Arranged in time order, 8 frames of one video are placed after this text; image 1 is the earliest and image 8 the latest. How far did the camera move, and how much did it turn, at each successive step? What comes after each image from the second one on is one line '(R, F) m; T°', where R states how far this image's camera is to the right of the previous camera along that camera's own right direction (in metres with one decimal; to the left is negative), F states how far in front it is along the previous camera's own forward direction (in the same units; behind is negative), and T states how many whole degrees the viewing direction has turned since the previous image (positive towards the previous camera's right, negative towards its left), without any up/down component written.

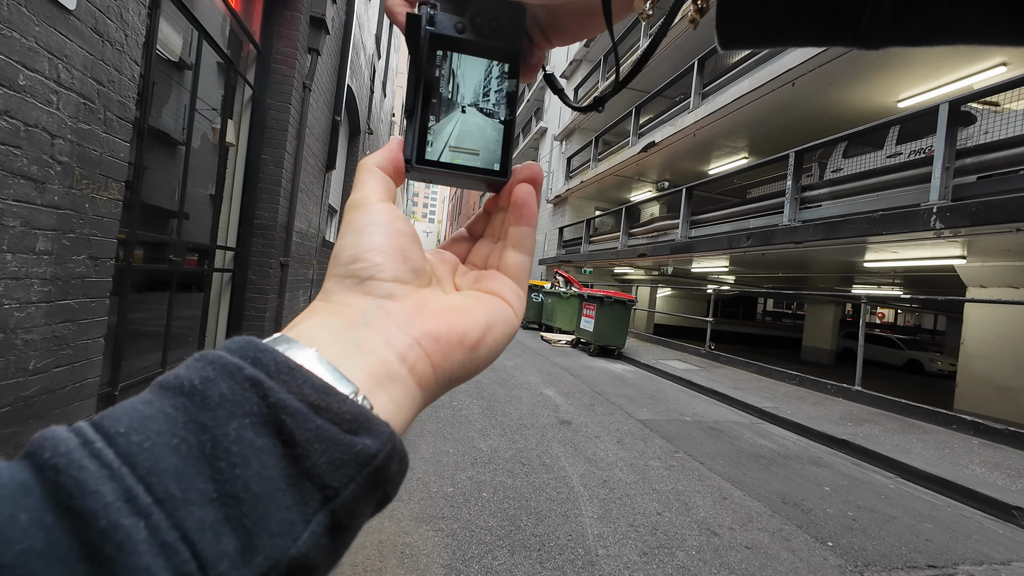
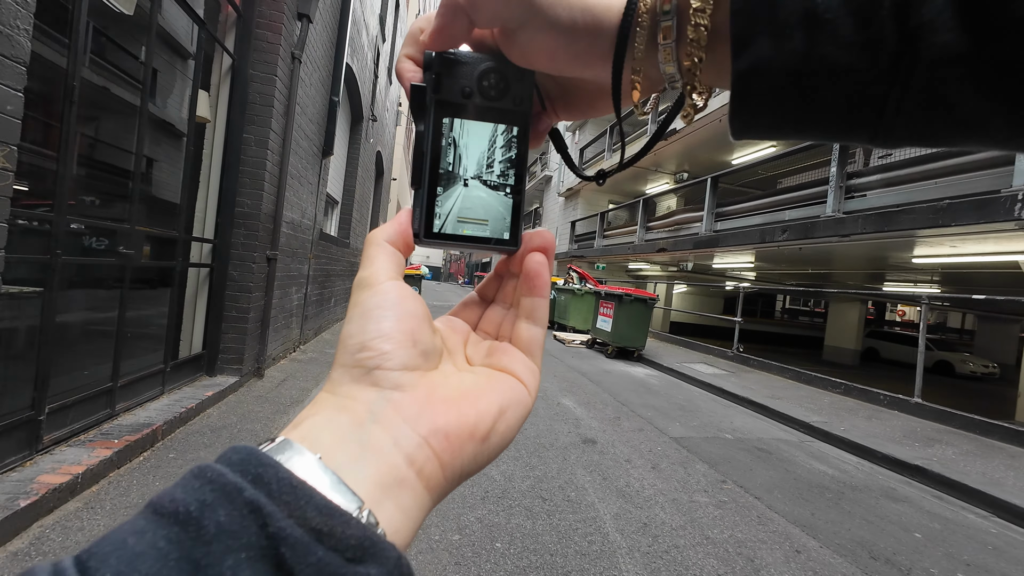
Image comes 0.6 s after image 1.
(-0.1, +0.7) m; -1°
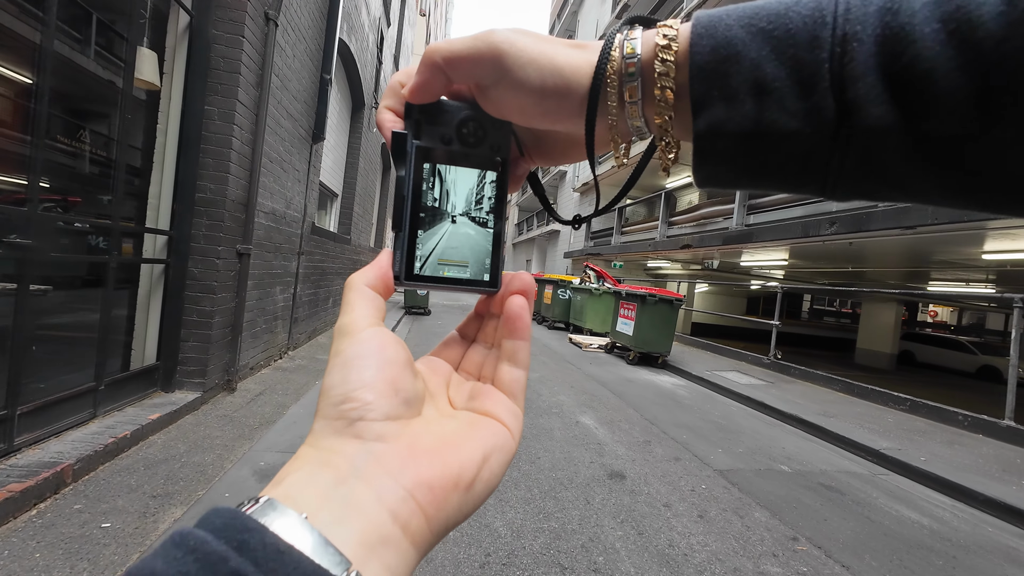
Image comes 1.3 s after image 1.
(0.0, +0.8) m; -2°
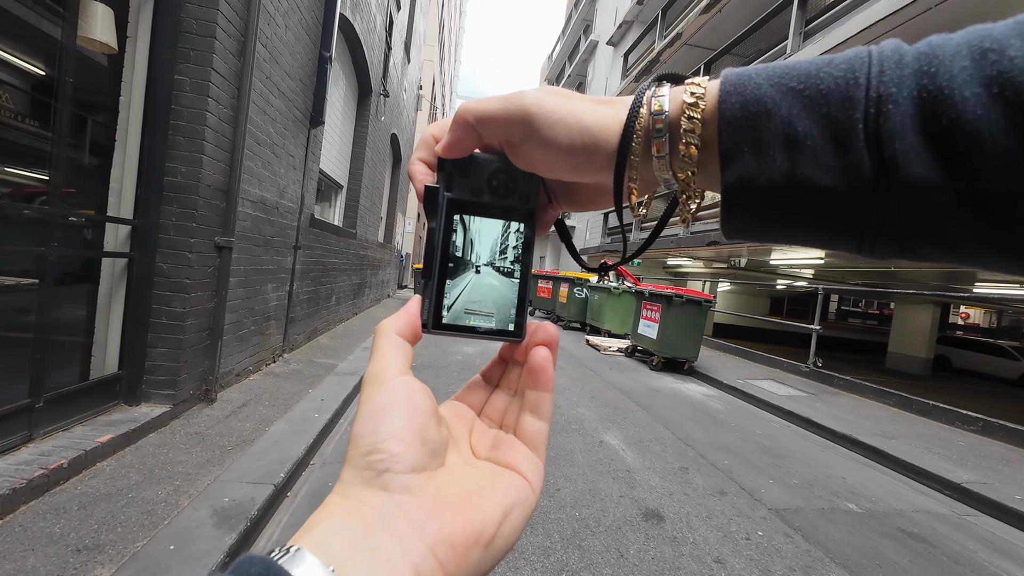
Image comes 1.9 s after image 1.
(0.0, +0.6) m; -2°
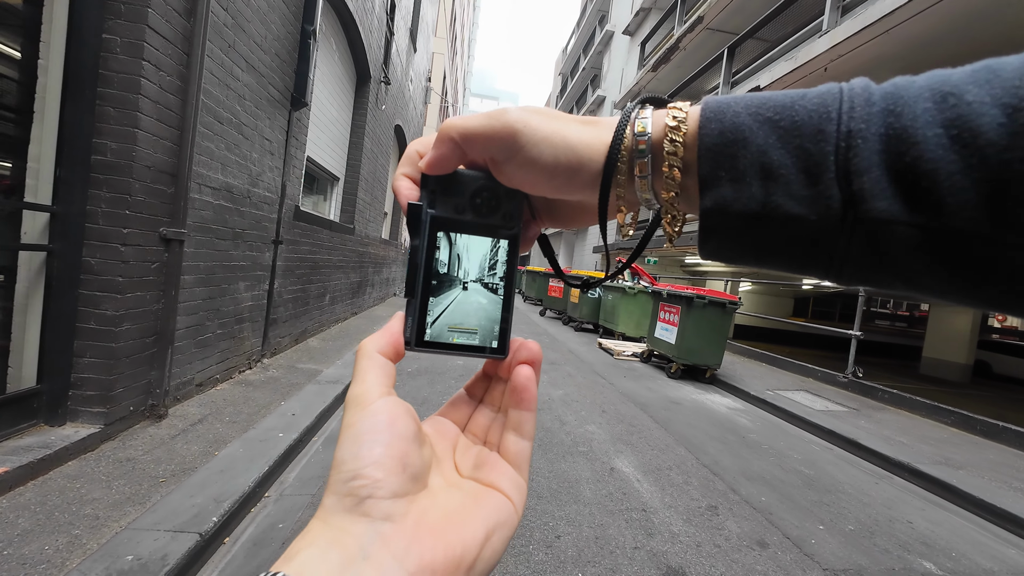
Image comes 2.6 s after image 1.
(+0.1, +0.6) m; -2°
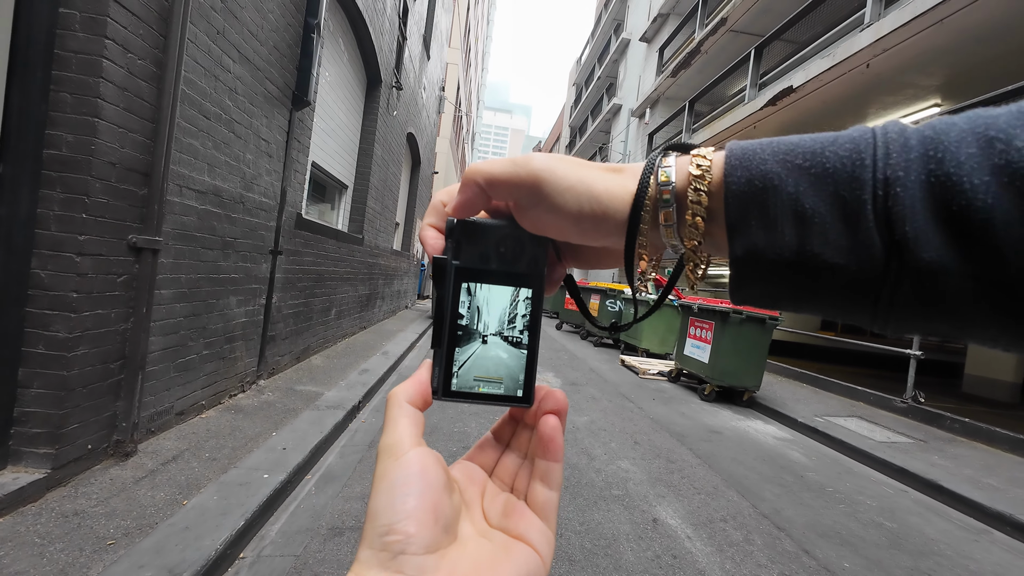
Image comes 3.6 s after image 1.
(-0.1, +0.5) m; -2°
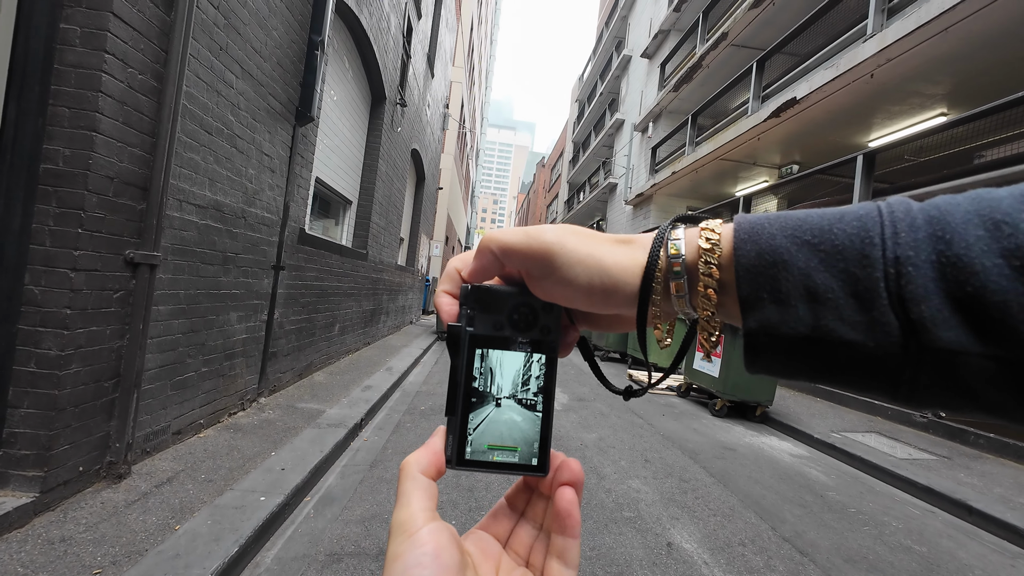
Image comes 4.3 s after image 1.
(0.0, +0.1) m; -1°
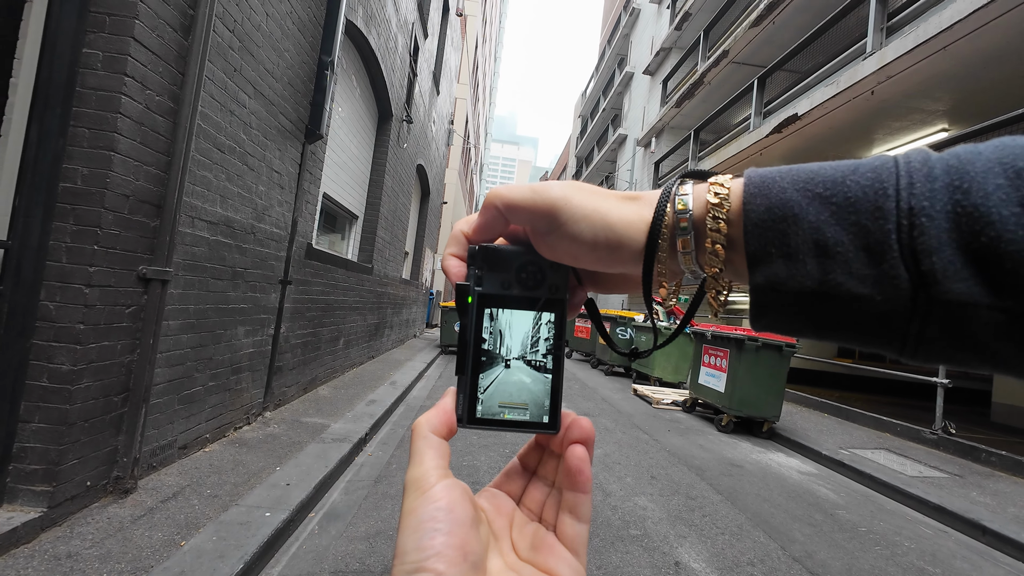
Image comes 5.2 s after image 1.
(0.0, 0.0) m; 0°
